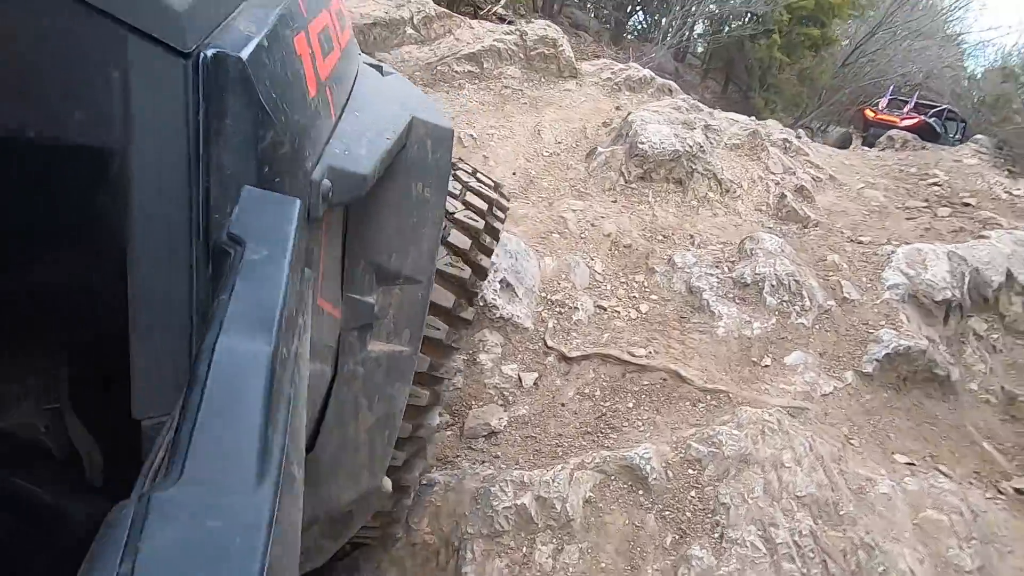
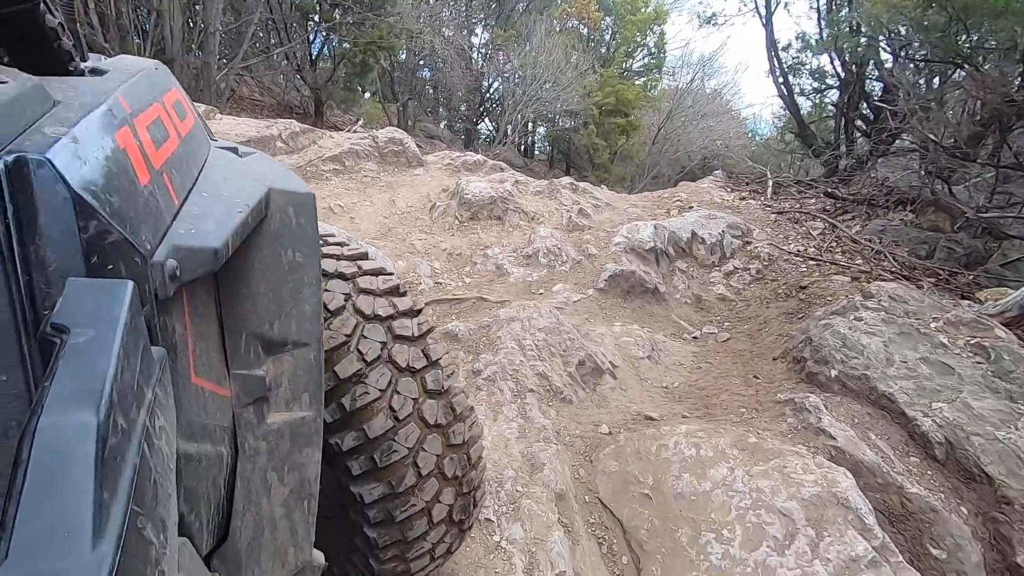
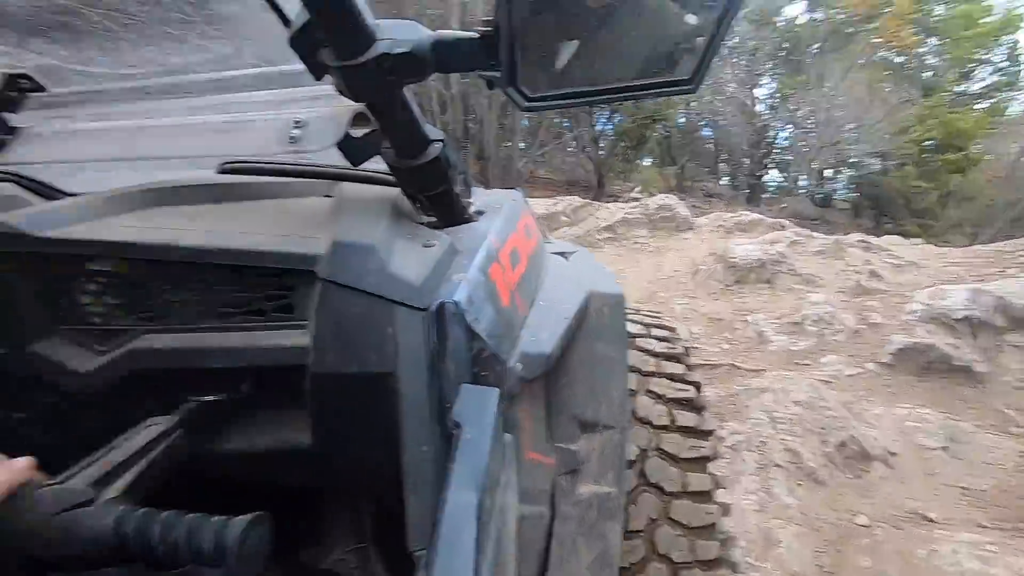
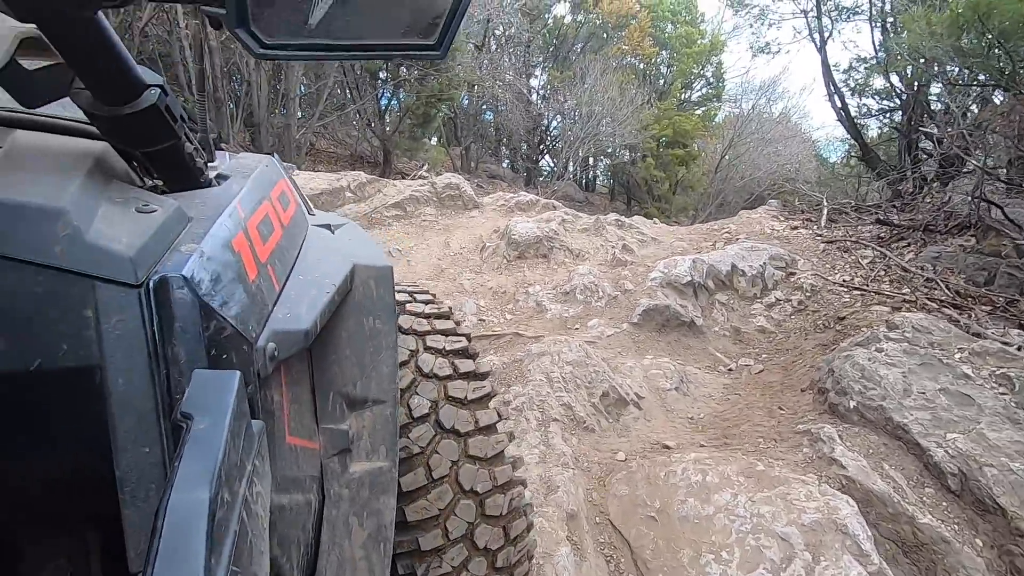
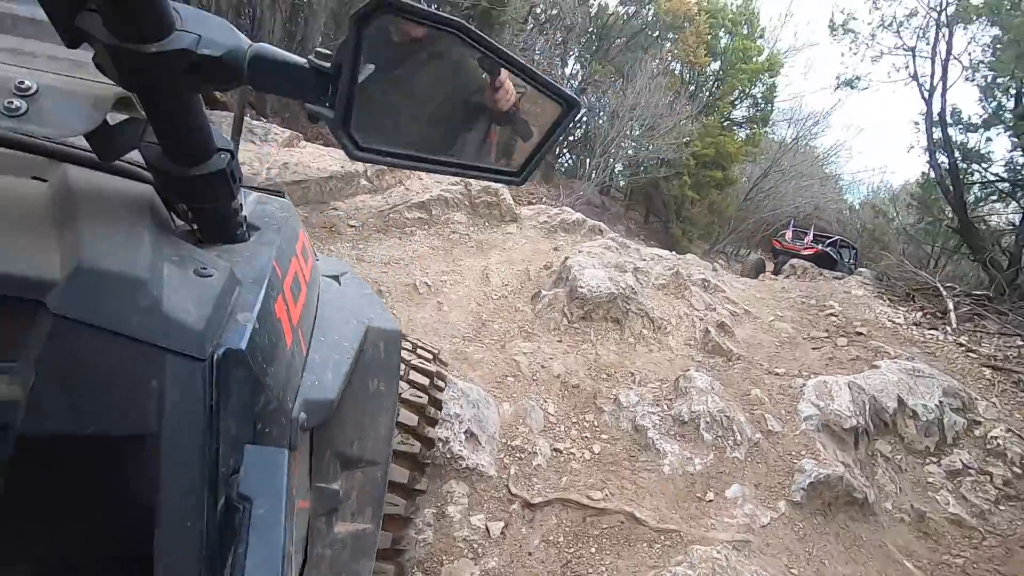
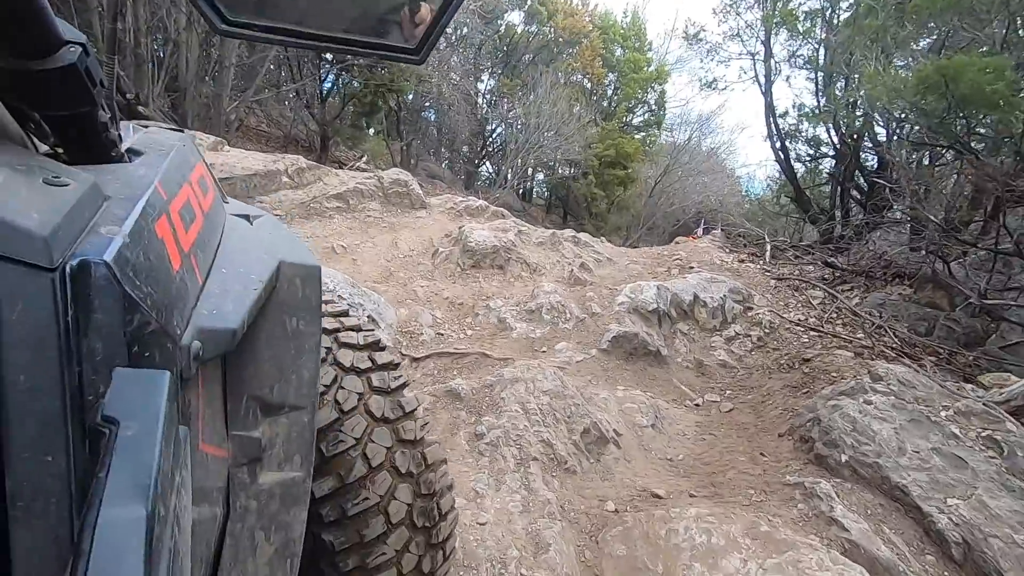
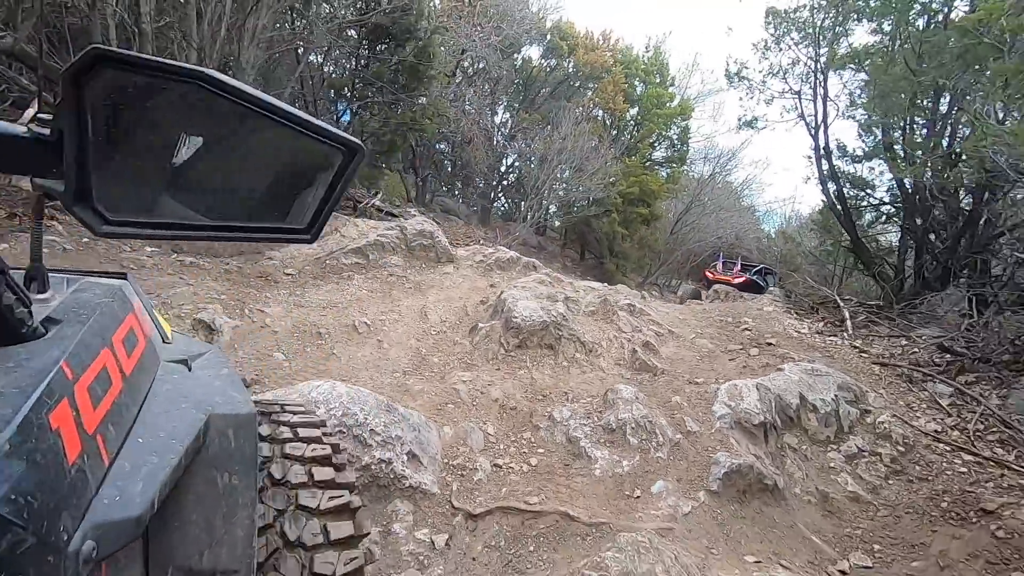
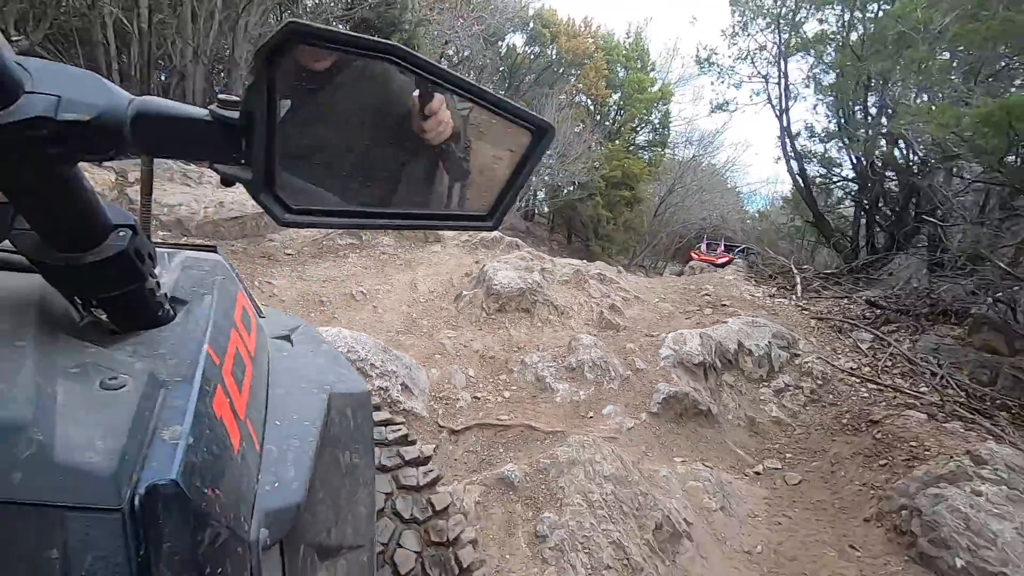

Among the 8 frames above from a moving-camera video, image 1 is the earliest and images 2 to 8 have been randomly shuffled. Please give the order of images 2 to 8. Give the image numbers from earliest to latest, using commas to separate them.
5, 7, 8, 6, 2, 4, 3
